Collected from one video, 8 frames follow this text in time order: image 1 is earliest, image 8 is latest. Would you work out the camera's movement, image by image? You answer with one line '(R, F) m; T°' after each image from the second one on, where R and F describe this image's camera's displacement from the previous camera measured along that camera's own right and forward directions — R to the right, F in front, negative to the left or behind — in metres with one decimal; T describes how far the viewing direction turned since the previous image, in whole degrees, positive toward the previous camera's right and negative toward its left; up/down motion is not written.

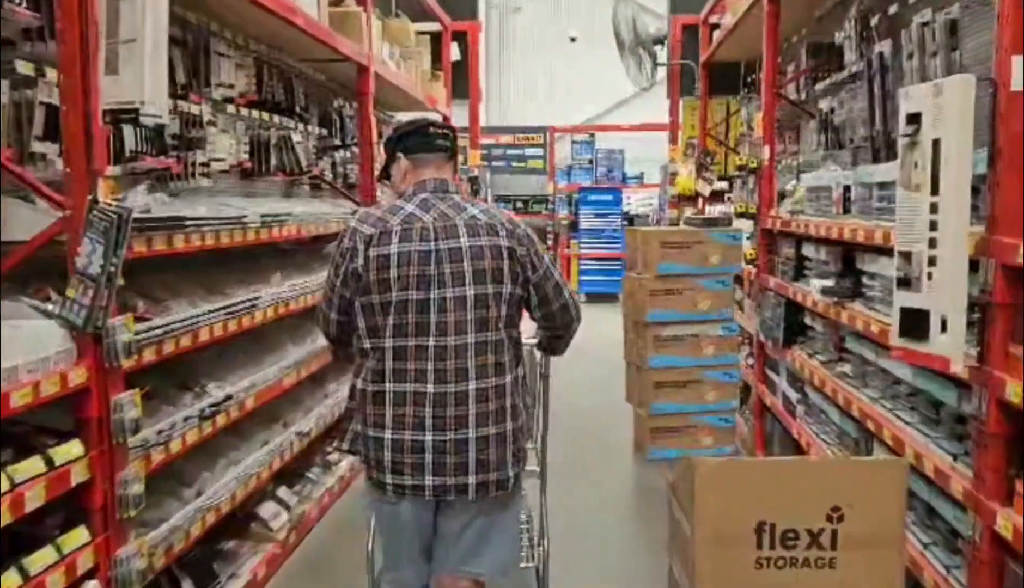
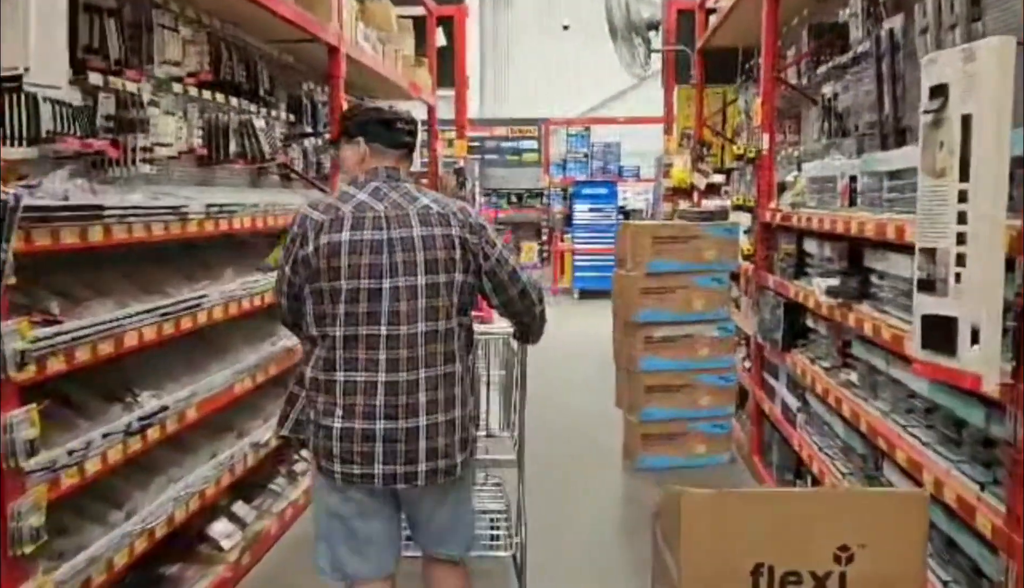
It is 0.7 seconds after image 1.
(+0.1, +0.3) m; 0°
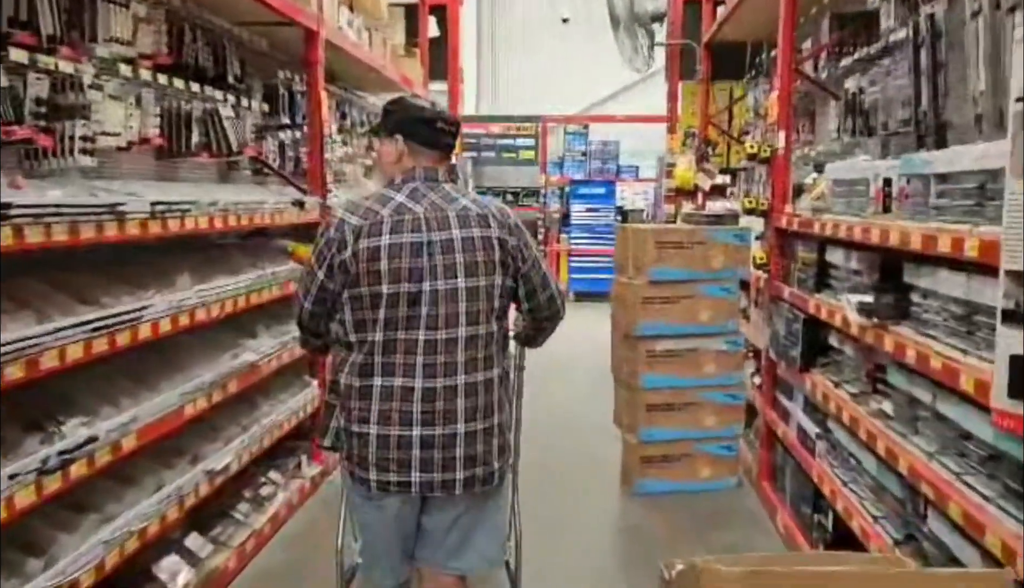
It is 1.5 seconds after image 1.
(0.0, +0.4) m; 0°
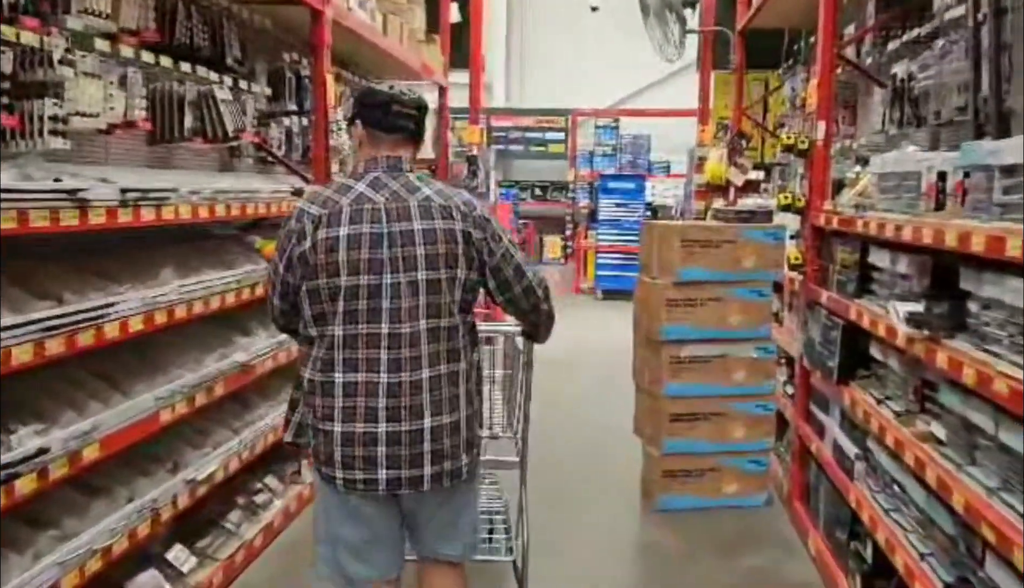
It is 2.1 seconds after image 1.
(+0.1, +0.3) m; -2°
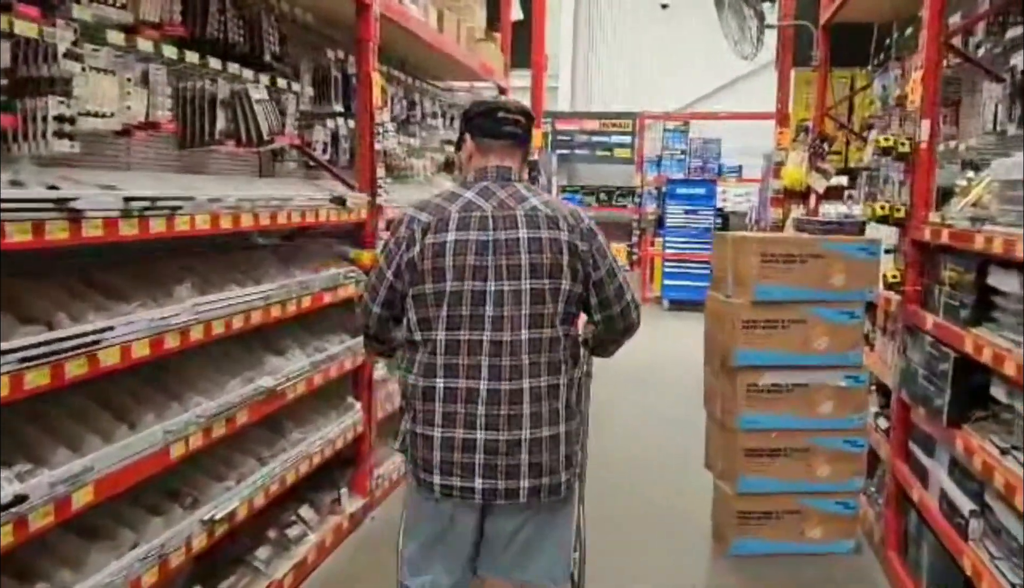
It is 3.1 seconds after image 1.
(0.0, +0.4) m; -4°
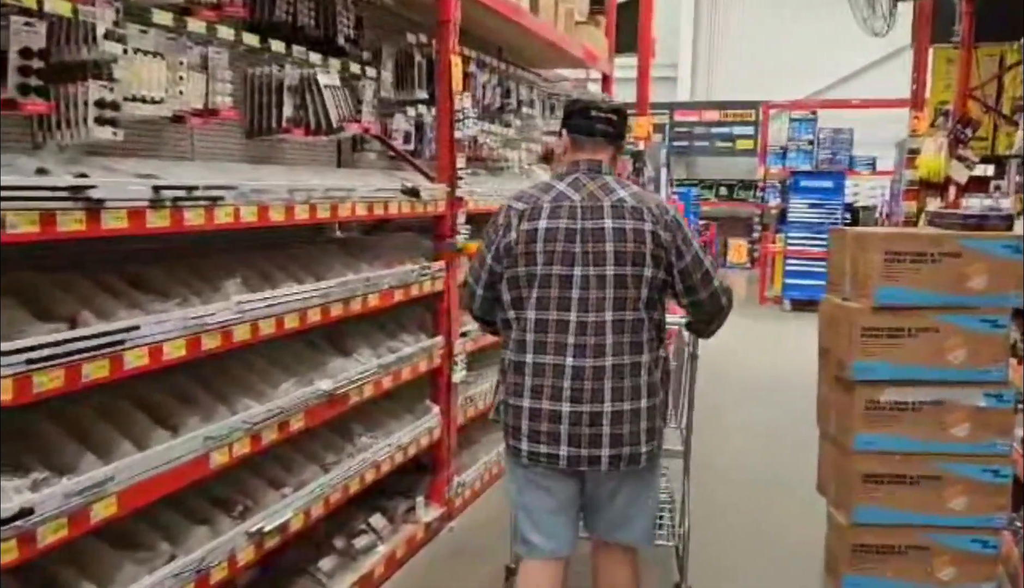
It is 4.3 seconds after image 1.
(+0.1, +0.3) m; -8°
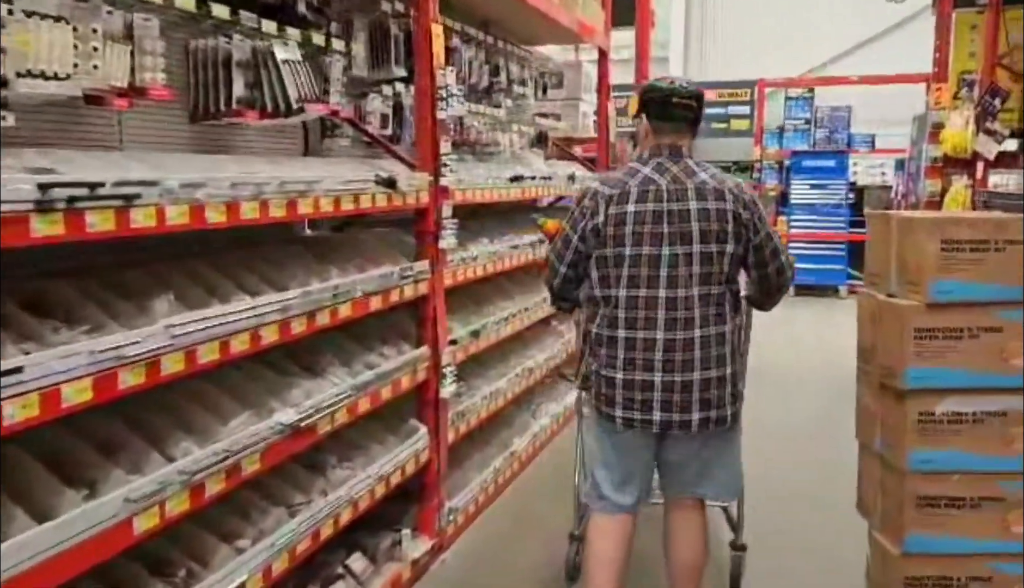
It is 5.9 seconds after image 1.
(0.0, +0.5) m; 0°
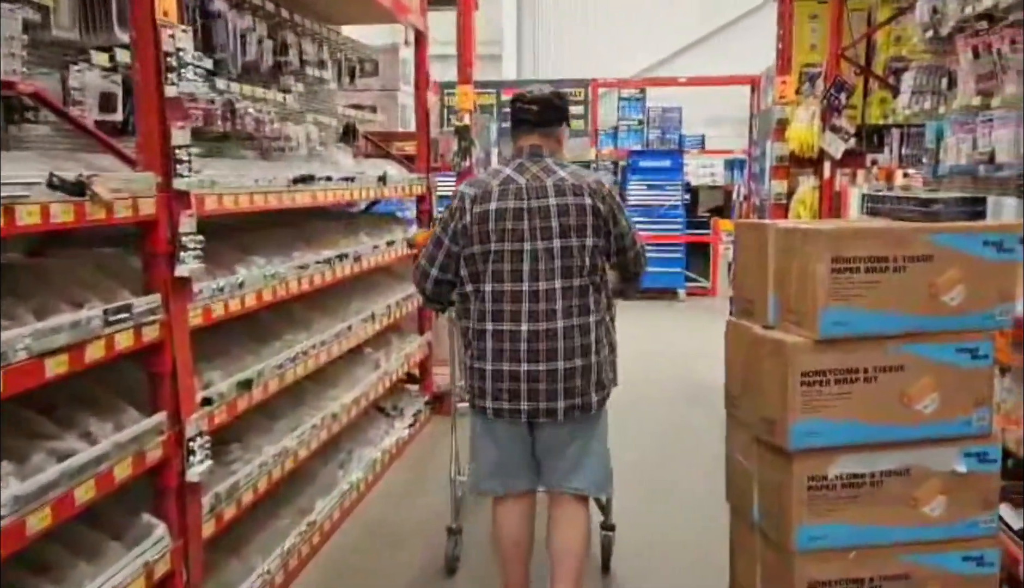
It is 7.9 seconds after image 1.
(+0.2, +0.8) m; +10°
